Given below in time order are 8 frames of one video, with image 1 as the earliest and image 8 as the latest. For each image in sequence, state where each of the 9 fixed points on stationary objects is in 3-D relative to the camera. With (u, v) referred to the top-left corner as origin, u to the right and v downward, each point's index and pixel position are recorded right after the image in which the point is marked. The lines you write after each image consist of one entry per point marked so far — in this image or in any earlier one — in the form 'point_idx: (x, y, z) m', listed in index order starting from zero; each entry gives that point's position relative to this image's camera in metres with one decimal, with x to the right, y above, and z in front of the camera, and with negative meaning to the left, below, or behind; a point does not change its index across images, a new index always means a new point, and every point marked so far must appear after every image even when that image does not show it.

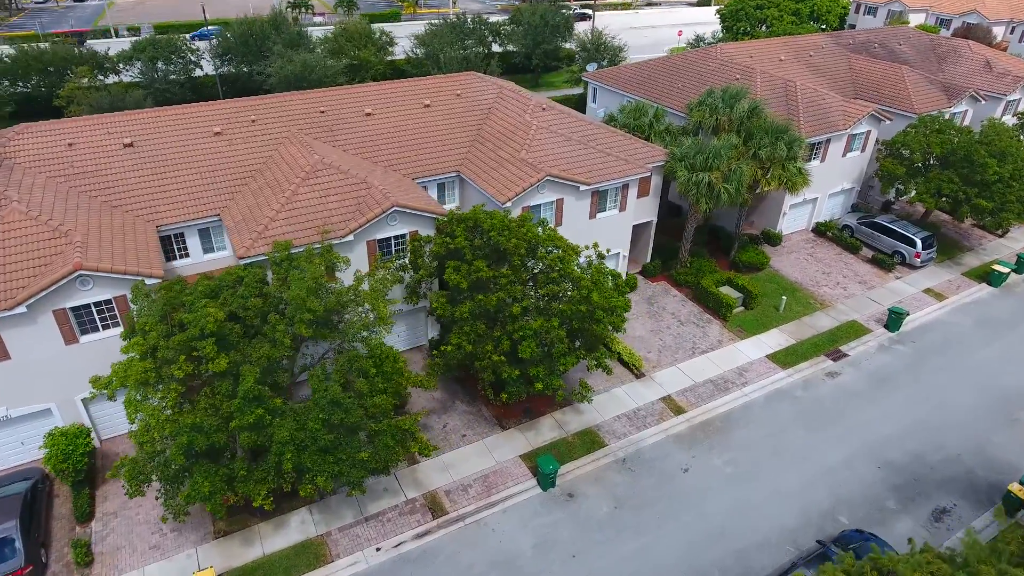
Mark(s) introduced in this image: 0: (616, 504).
0: (+3.3, -6.8, +19.4) m
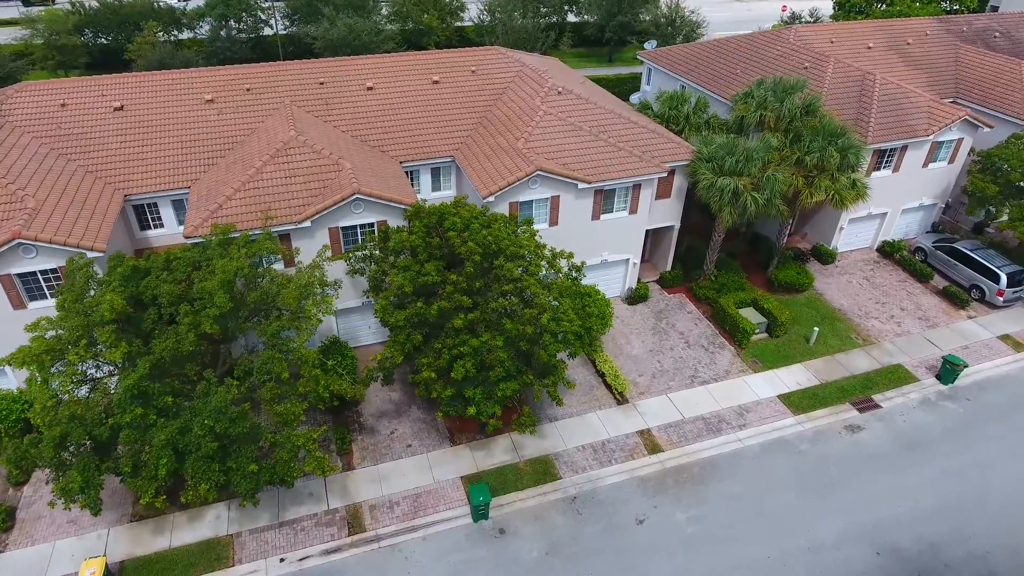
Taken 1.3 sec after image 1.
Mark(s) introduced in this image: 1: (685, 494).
0: (+1.0, -7.4, +17.4) m
1: (+5.4, -6.4, +19.0) m
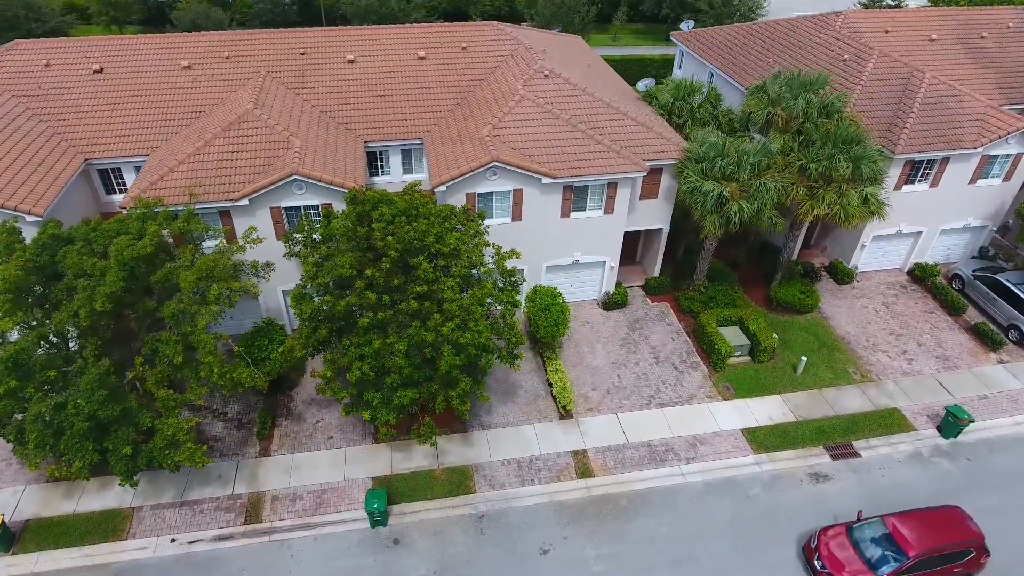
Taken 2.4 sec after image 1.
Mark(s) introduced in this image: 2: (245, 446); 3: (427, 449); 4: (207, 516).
0: (-2.0, -7.5, +16.5) m
1: (+2.6, -6.9, +17.5) m
2: (-8.4, -5.0, +19.3) m
3: (-2.7, -5.1, +19.4) m
4: (-8.7, -6.5, +17.4) m
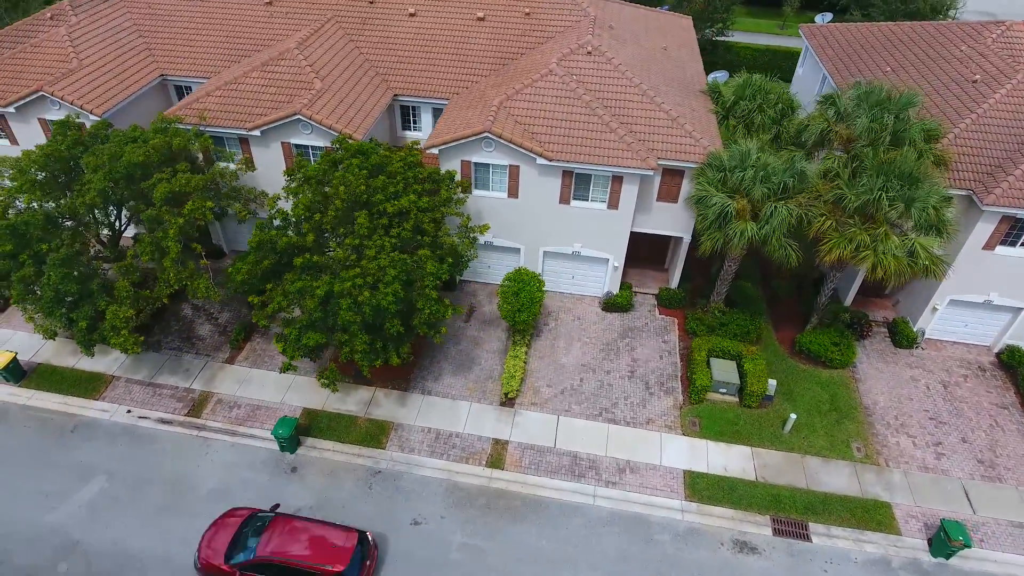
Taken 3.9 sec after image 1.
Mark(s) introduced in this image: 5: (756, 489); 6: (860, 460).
0: (-5.5, -6.1, +17.3) m
1: (-0.8, -6.5, +17.1) m
2: (-10.3, -2.2, +21.5) m
3: (-4.9, -3.6, +20.2) m
4: (-11.3, -3.6, +19.9) m
5: (+7.2, -5.9, +18.1) m
6: (+10.8, -5.3, +19.0) m
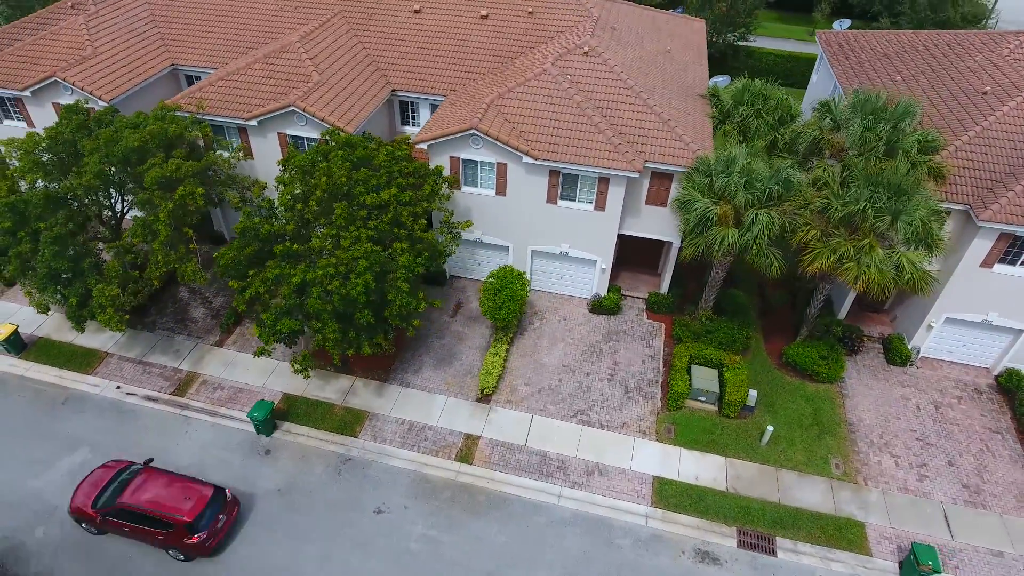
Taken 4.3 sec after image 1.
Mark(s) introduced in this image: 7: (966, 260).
0: (-6.6, -5.8, +17.7) m
1: (-1.9, -6.4, +17.3) m
2: (-10.9, -1.6, +22.1) m
3: (-5.6, -3.3, +20.5) m
4: (-12.1, -3.0, +20.6) m
5: (+6.2, -6.2, +17.8) m
6: (+9.8, -5.7, +18.5) m
7: (+14.1, +0.9, +19.1) m
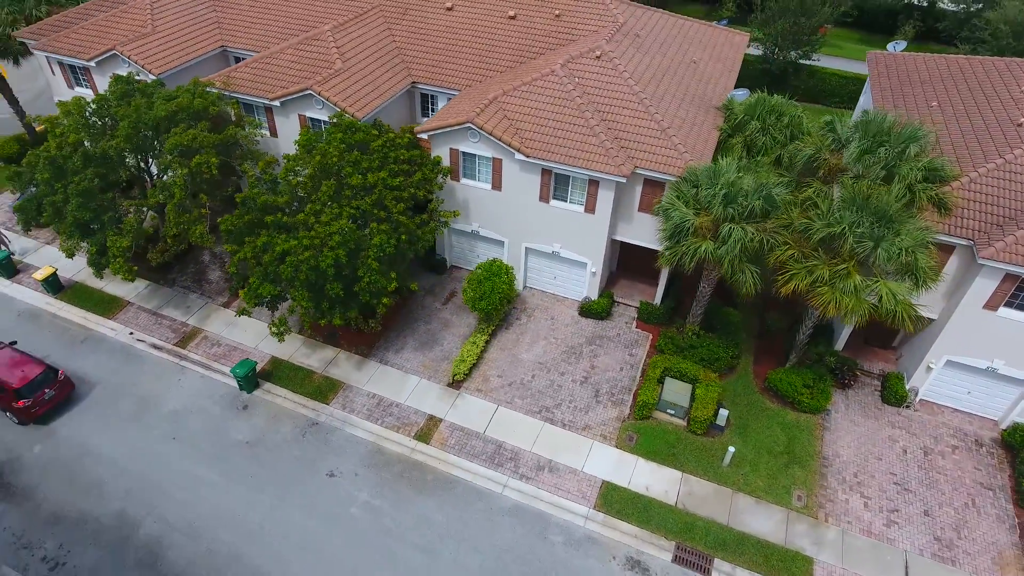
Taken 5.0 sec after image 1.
0: (-8.0, -4.7, +18.9) m
1: (-3.5, -5.8, +17.9) m
2: (-11.3, -0.2, +23.8) m
3: (-6.5, -2.4, +21.6) m
4: (-12.9, -1.5, +22.5) m
5: (+4.5, -6.5, +17.5) m
6: (+8.3, -6.4, +17.8) m
7: (+13.2, -0.3, +17.8) m
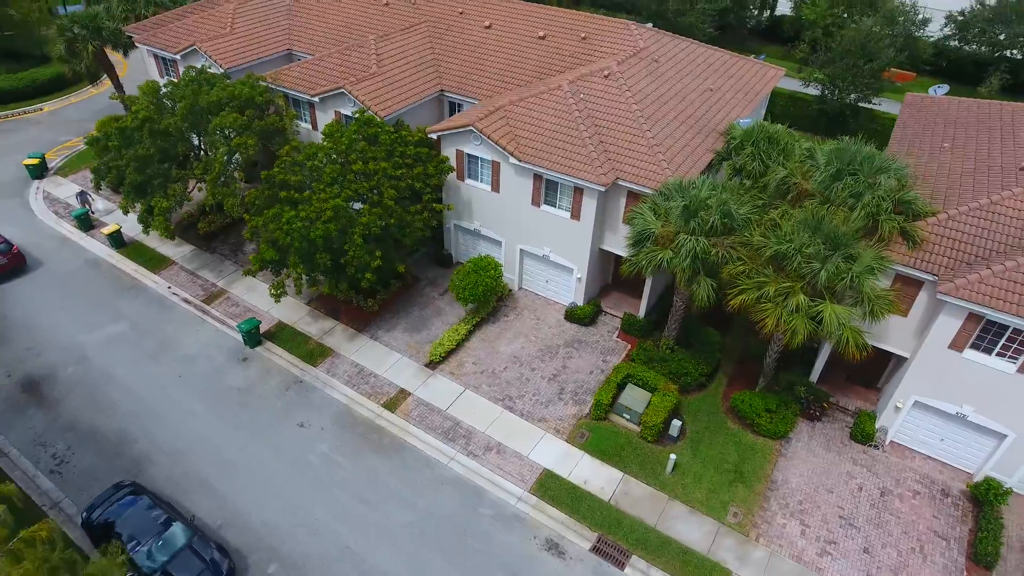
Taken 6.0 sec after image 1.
0: (-9.4, -3.5, +21.3) m
1: (-5.2, -5.0, +19.6) m
2: (-11.4, +1.1, +26.7) m
3: (-7.2, -1.5, +23.8) m
4: (-13.3, +0.1, +25.6) m
5: (+2.6, -6.5, +18.1) m
6: (+6.3, -6.9, +17.8) m
7: (+12.0, -1.4, +17.4) m
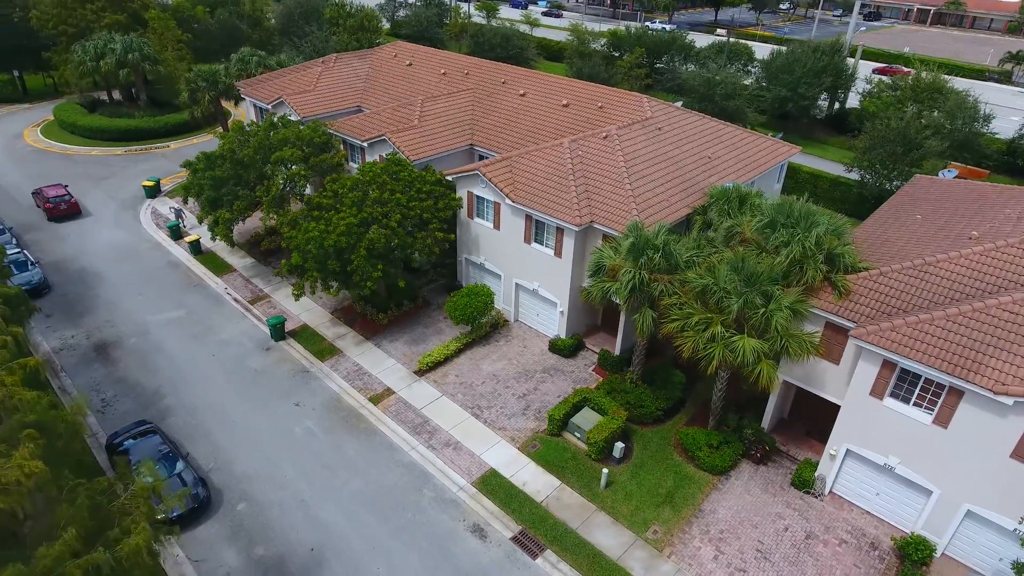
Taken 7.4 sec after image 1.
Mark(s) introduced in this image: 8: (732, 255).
0: (-10.4, -3.4, +25.1) m
1: (-6.6, -5.1, +22.7) m
2: (-11.1, +0.6, +31.4) m
3: (-7.7, -1.9, +27.6) m
4: (-13.2, -0.1, +30.4) m
5: (+0.6, -7.1, +19.9) m
6: (+4.2, -7.8, +19.0) m
7: (+10.3, -2.9, +18.3) m
8: (+7.1, +1.0, +19.7) m
